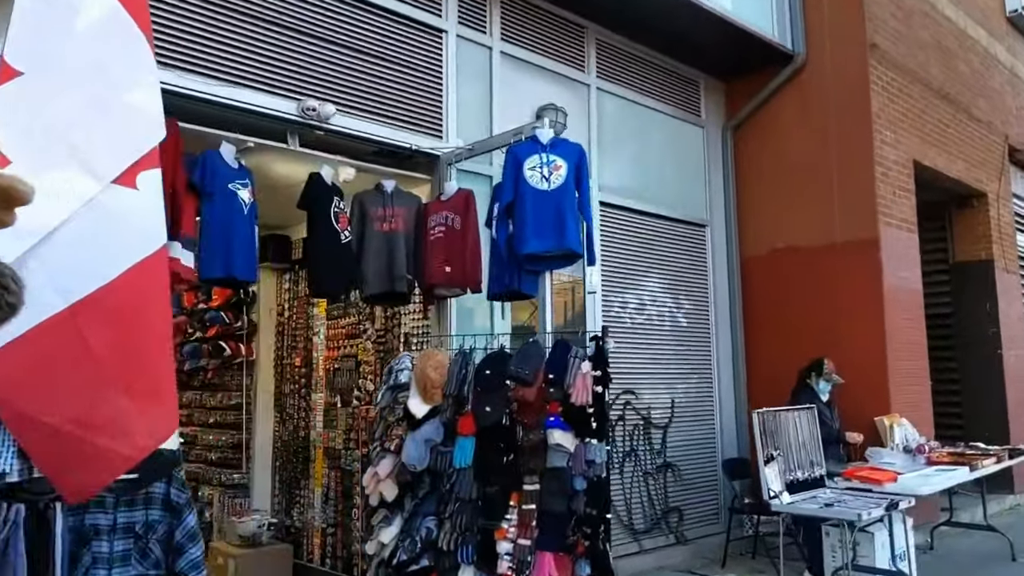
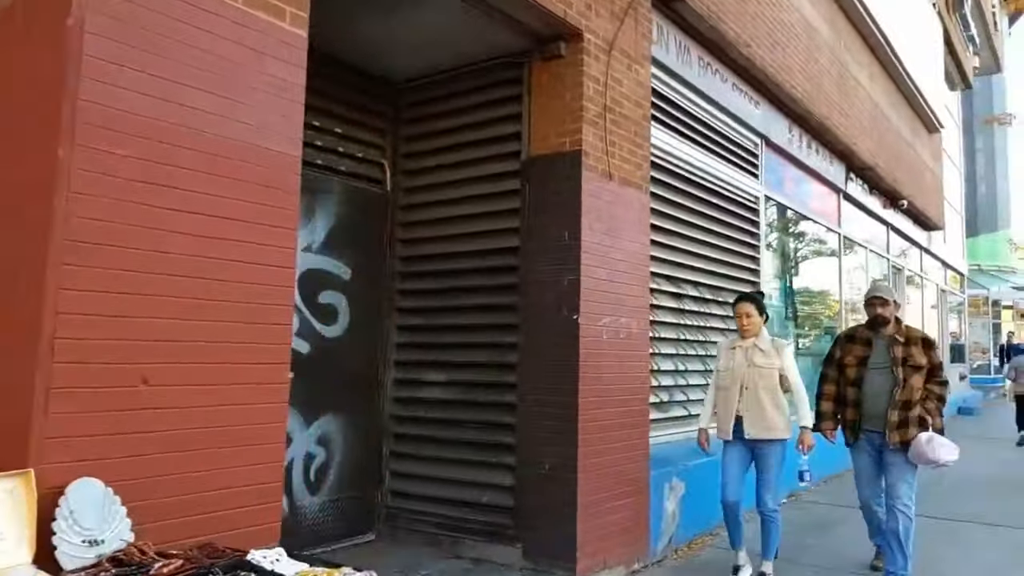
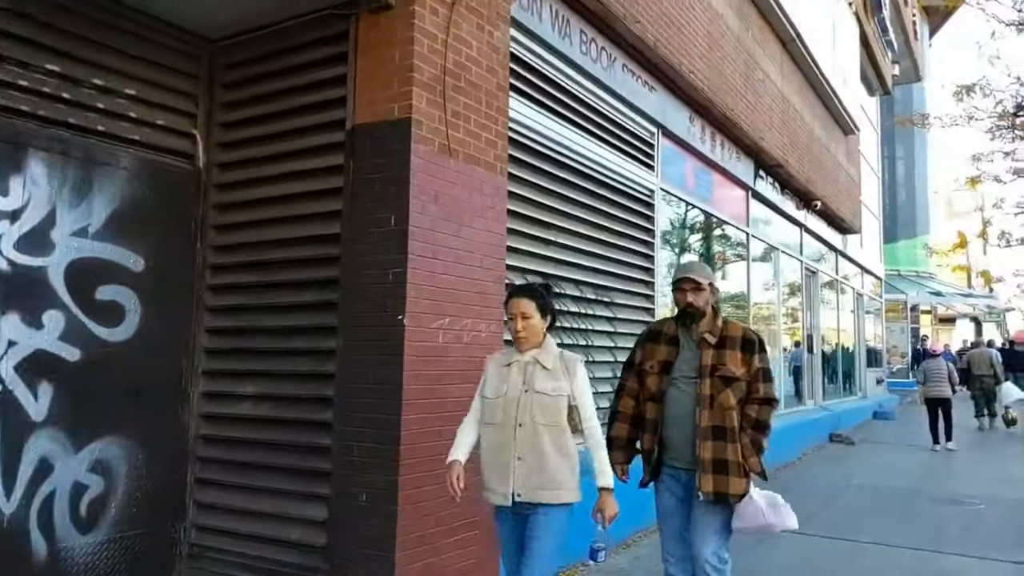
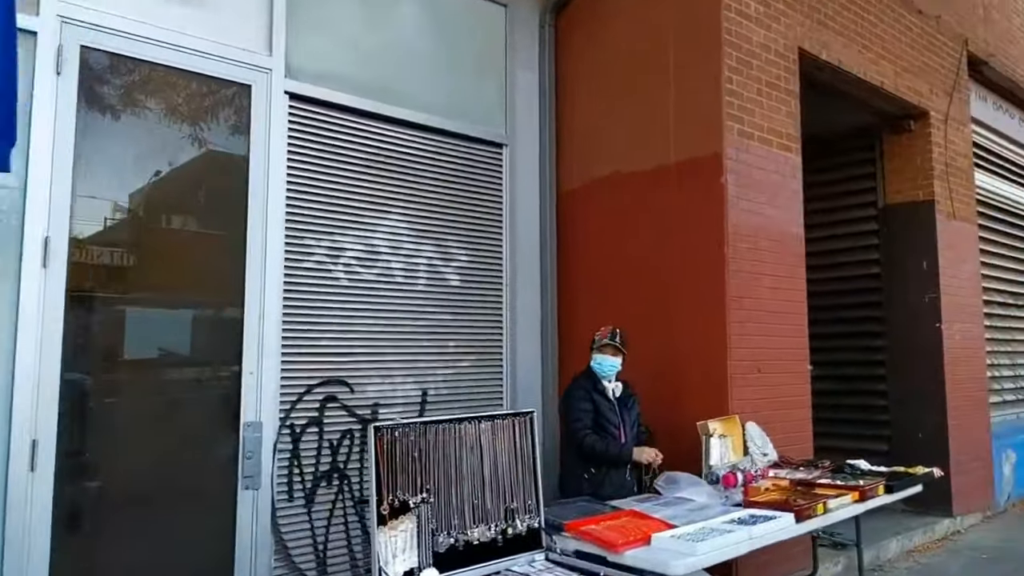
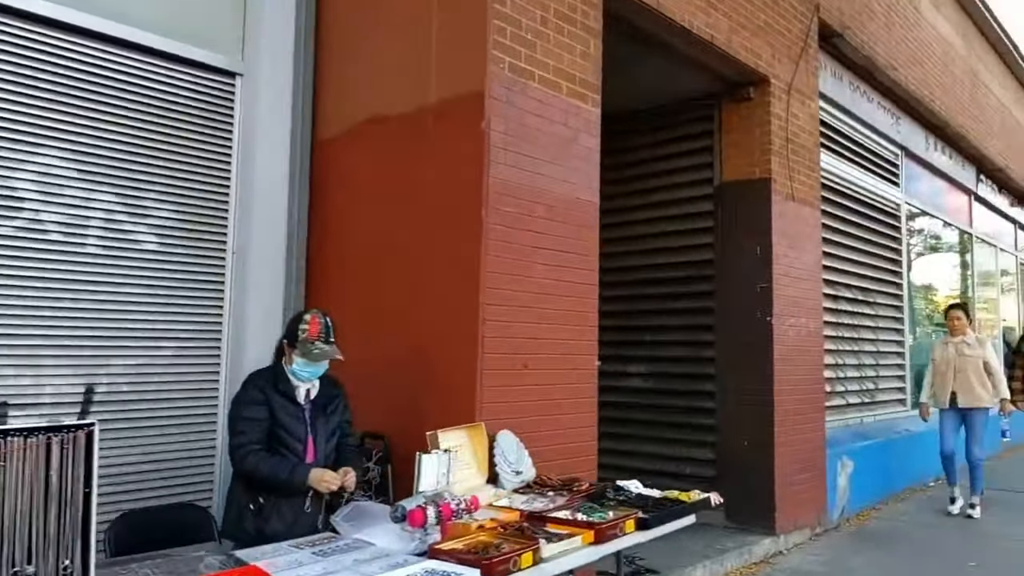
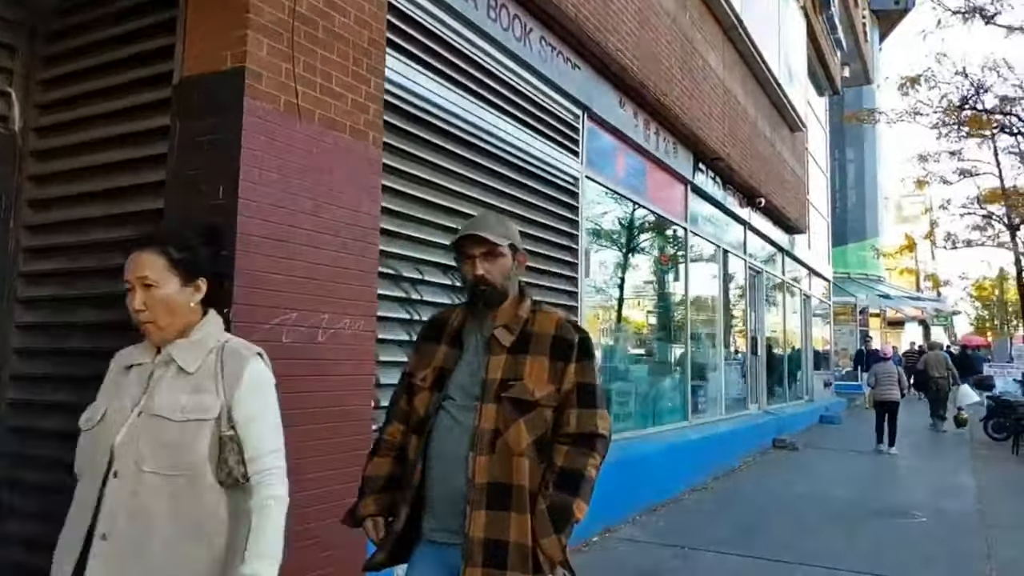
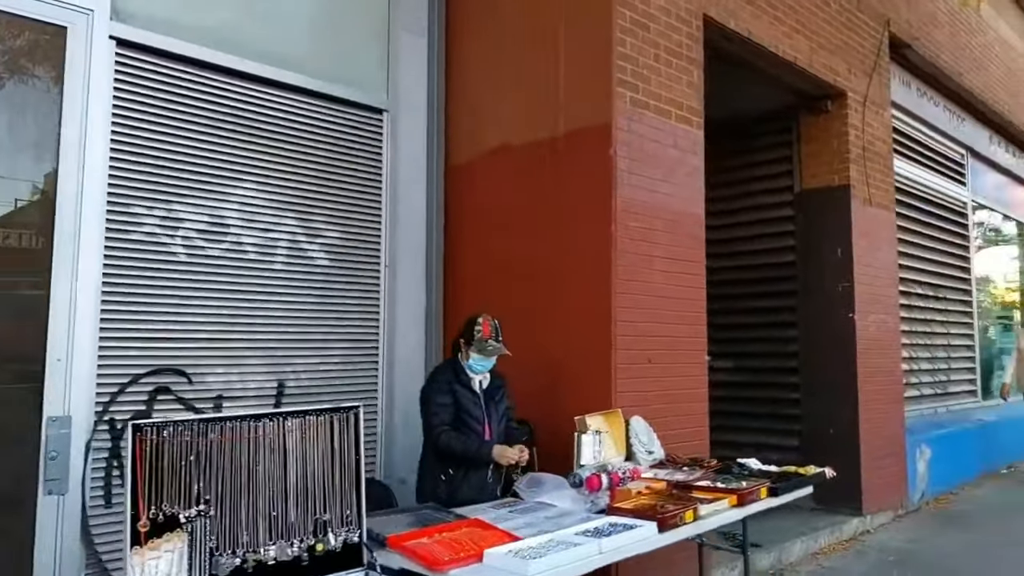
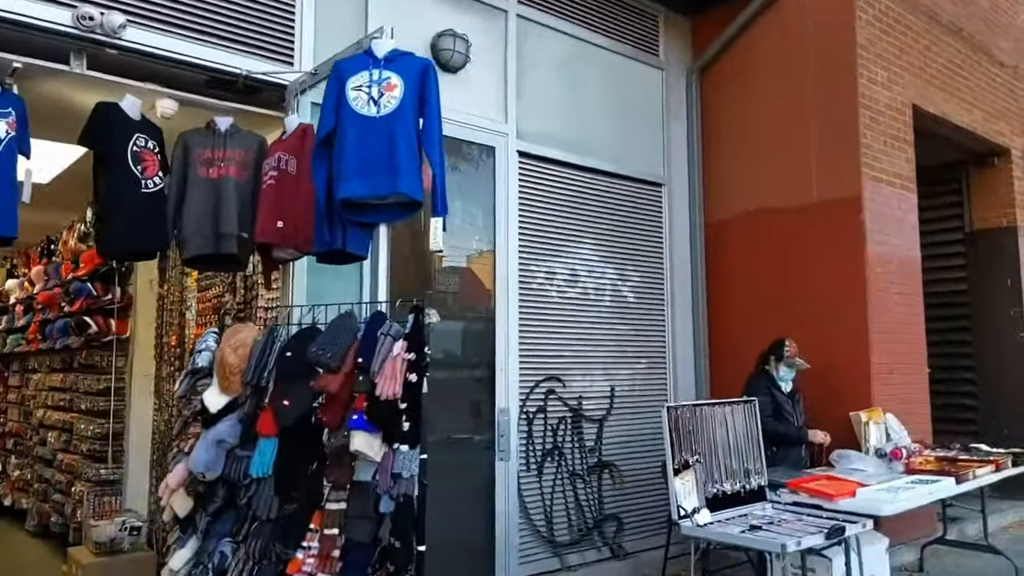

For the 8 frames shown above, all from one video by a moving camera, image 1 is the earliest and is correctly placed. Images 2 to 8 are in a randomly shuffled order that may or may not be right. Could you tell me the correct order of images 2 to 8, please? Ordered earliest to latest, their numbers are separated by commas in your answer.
8, 4, 7, 5, 2, 3, 6
